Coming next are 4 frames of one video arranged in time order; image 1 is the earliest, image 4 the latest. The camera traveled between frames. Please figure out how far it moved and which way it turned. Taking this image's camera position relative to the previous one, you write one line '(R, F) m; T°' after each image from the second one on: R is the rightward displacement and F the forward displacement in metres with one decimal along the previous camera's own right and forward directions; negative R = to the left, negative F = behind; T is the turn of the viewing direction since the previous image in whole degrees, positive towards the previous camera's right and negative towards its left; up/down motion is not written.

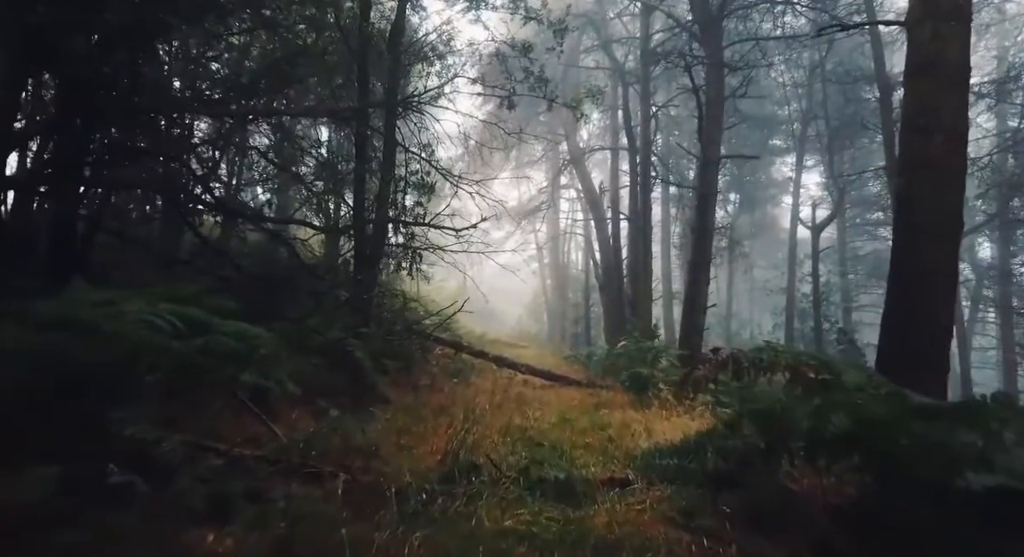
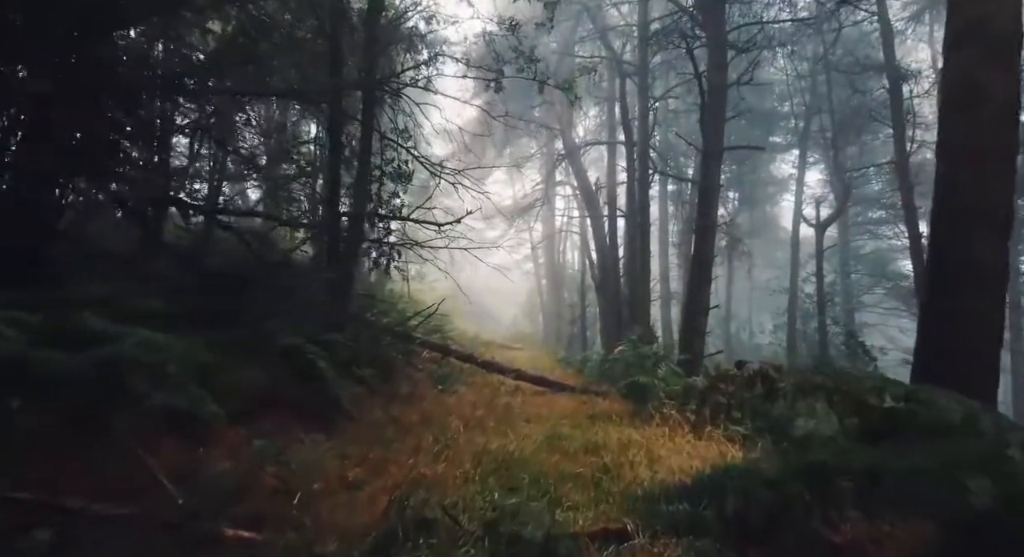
(+0.1, +0.6) m; 0°
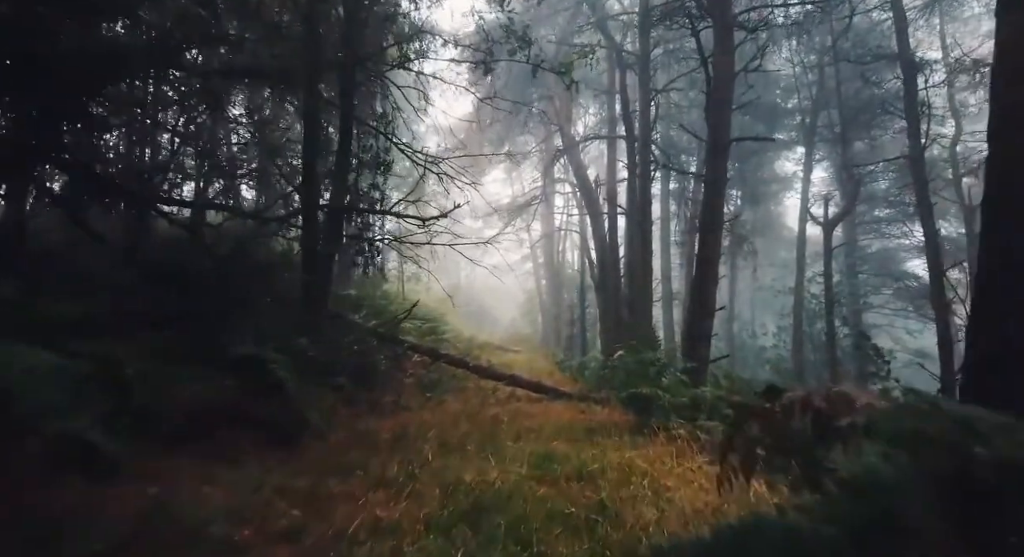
(+0.1, +0.5) m; 0°
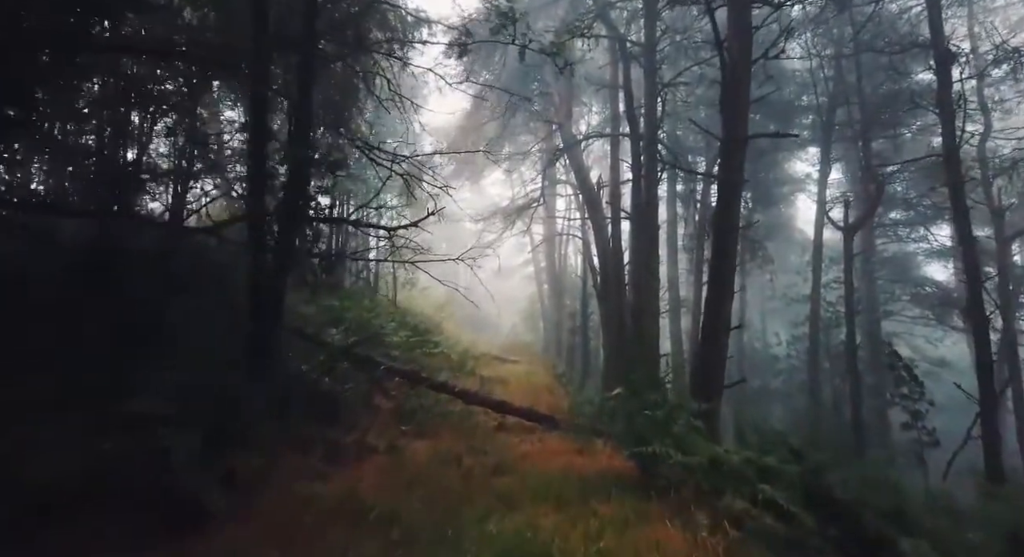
(+0.2, +1.0) m; 0°
